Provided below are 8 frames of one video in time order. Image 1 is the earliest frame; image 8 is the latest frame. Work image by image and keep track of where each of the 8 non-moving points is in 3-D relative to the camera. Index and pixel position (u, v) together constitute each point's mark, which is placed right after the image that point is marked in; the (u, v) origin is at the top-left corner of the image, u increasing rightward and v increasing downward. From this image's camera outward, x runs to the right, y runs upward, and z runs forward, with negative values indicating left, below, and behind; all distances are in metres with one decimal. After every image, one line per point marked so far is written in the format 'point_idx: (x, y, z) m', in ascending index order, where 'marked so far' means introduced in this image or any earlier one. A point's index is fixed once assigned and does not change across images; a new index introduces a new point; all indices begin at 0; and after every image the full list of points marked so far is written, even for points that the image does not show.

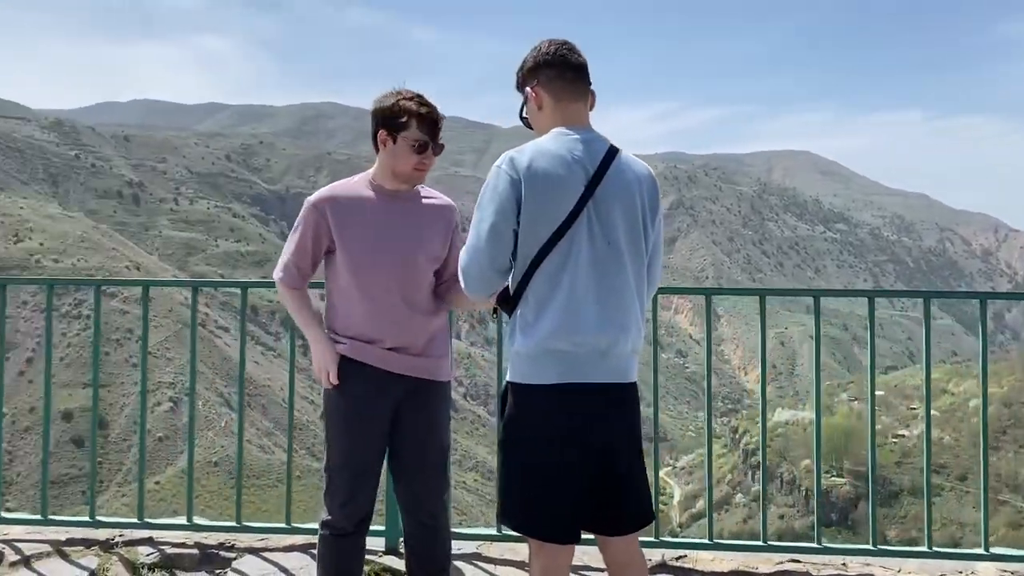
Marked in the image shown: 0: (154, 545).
0: (-1.4, -1.0, +3.4) m
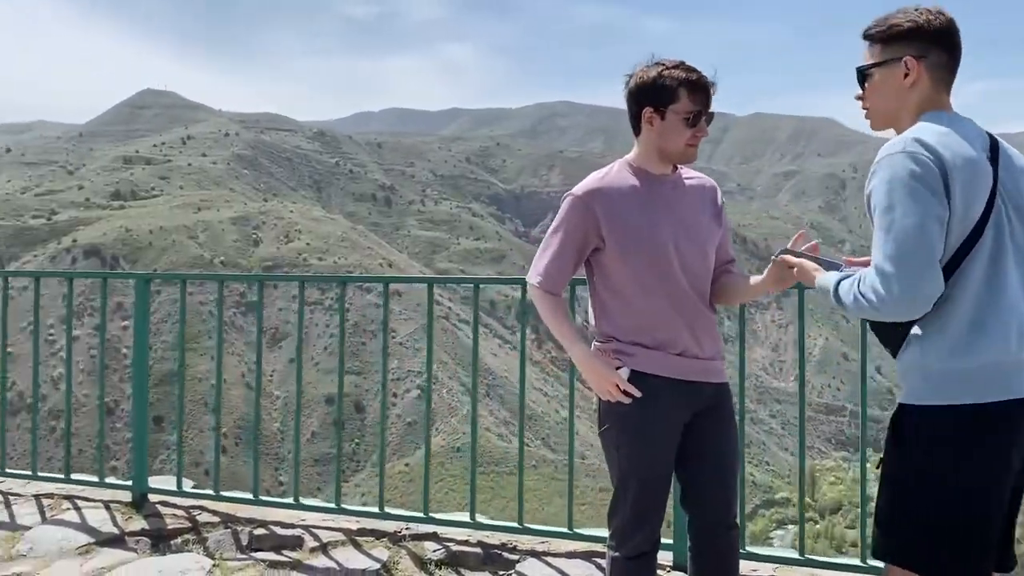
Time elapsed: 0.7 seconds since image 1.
0: (-0.3, -1.0, +3.4) m
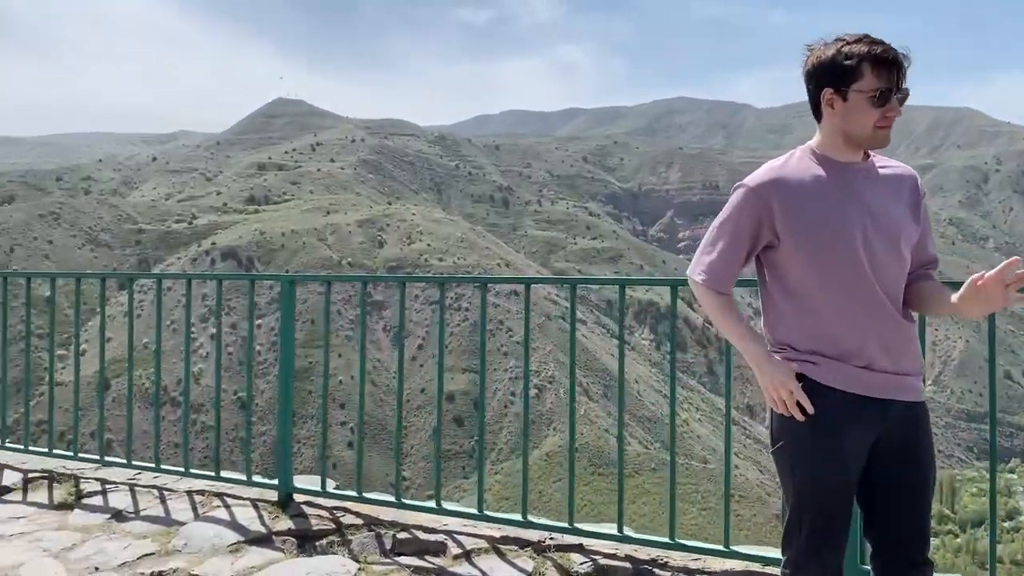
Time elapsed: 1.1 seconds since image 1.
0: (+0.3, -1.0, +3.3) m
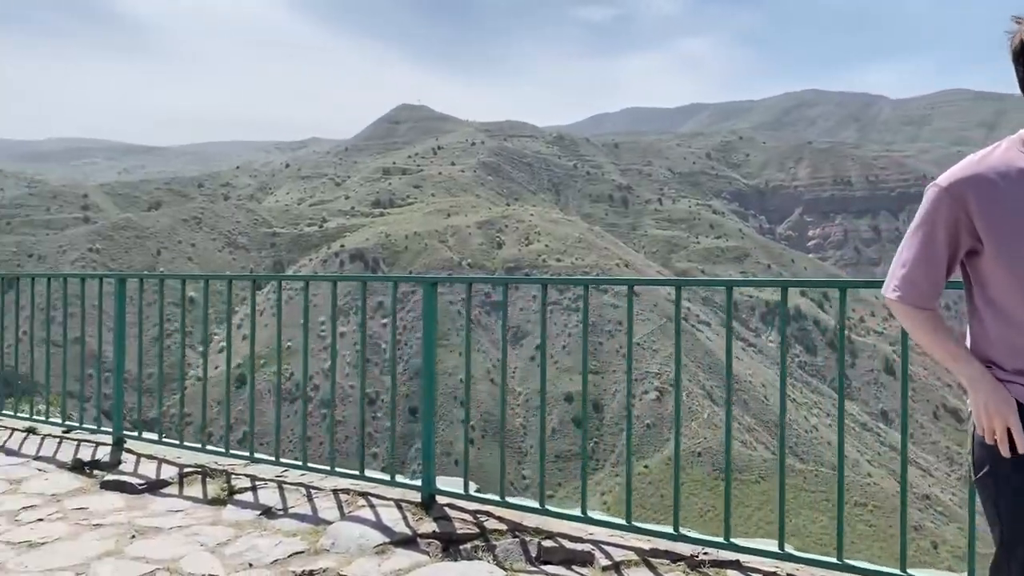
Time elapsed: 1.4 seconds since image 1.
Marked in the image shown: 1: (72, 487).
0: (+0.8, -1.0, +3.1) m
1: (-2.3, -1.1, +4.7) m
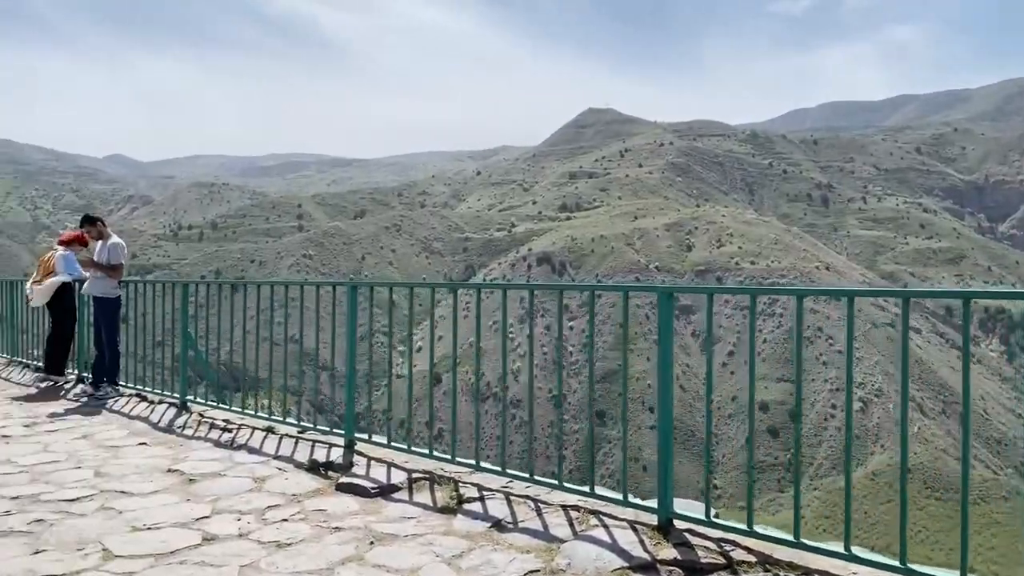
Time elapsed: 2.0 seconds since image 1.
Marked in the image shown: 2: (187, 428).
0: (+1.6, -1.0, +2.7) m
1: (-1.1, -1.1, +4.9) m
2: (-2.4, -1.0, +6.6) m
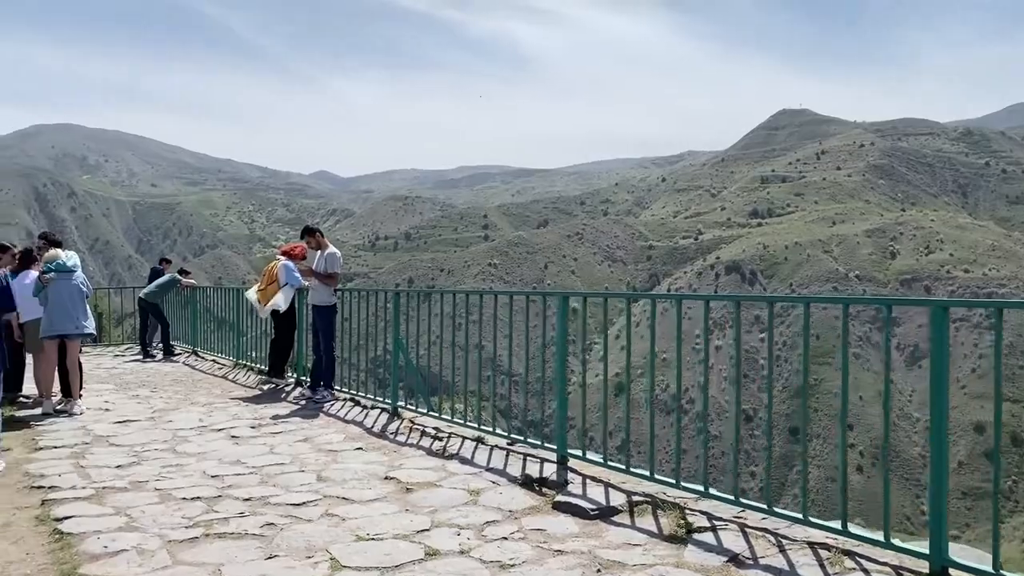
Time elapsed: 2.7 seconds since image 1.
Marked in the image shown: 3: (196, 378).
0: (+2.3, -1.1, +2.0) m
1: (+0.1, -1.2, +4.7) m
2: (-0.8, -1.1, +6.7) m
3: (-4.0, -1.1, +11.0) m
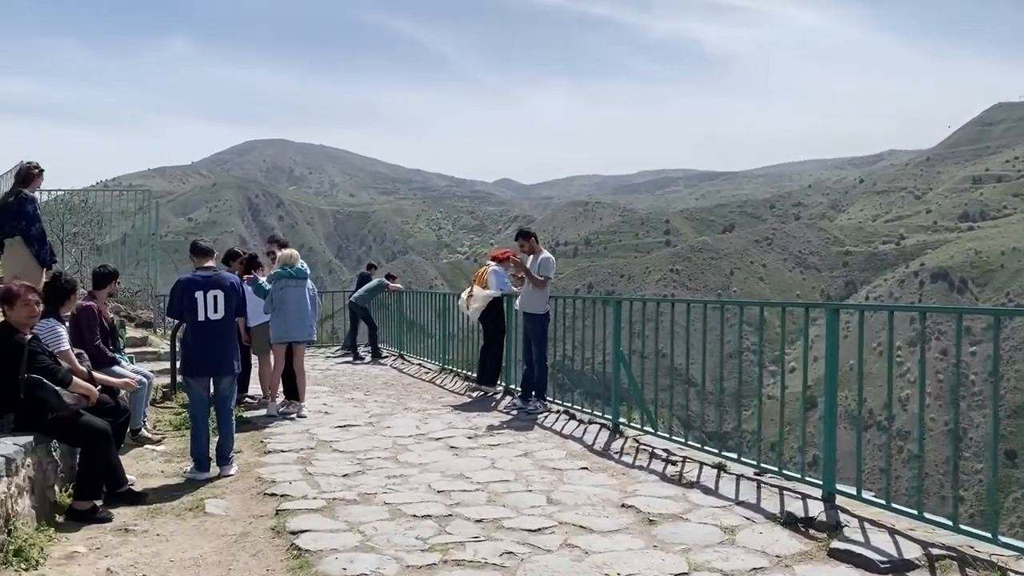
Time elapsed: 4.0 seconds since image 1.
0: (+2.9, -1.1, +1.0) m
1: (+1.3, -1.2, +4.1) m
2: (+0.8, -1.2, +6.2) m
3: (-1.4, -1.2, +11.1) m
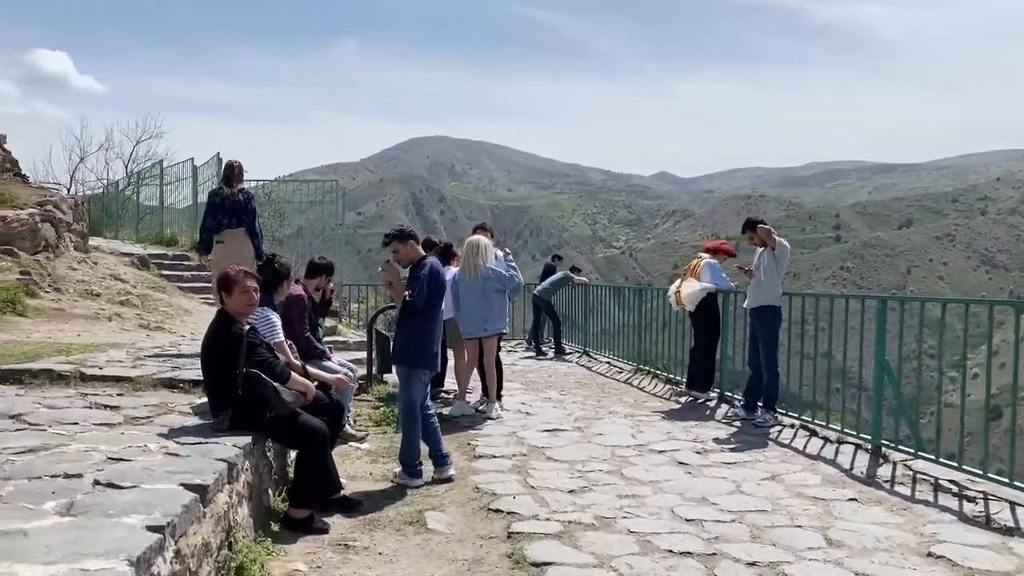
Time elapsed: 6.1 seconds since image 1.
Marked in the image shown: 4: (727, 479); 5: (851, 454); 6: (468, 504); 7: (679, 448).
0: (+3.5, -1.2, -0.3) m
1: (+2.4, -1.2, +3.0) m
2: (+2.3, -1.2, +5.2) m
3: (+1.0, -1.1, +10.4) m
4: (+1.3, -1.2, +5.4) m
5: (+2.3, -1.1, +6.0) m
6: (-0.2, -1.2, +4.8) m
7: (+1.2, -1.1, +6.4) m
